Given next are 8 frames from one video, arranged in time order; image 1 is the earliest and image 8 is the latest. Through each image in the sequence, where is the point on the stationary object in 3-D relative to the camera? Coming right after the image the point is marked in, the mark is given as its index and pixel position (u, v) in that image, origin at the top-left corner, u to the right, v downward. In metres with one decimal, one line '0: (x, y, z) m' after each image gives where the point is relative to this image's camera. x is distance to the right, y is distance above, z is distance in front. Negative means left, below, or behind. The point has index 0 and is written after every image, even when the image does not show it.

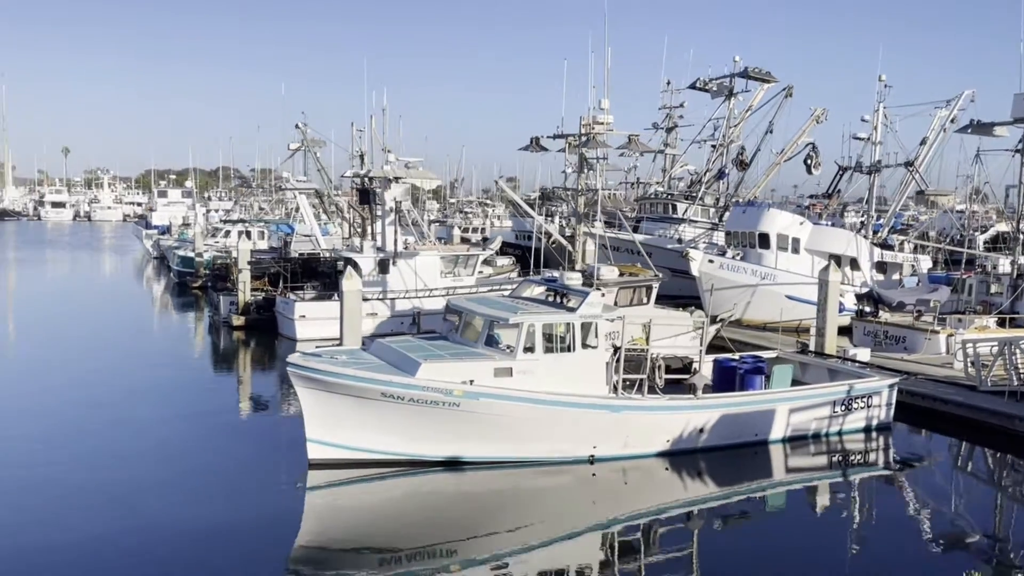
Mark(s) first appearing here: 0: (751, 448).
0: (+3.2, -2.2, +11.1) m
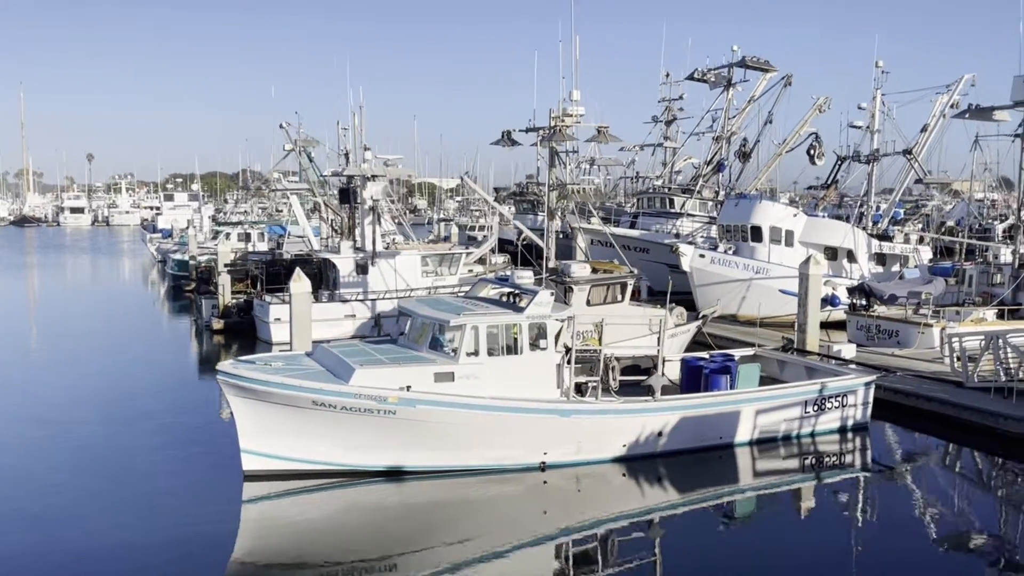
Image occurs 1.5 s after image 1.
0: (+2.6, -2.1, +10.6) m
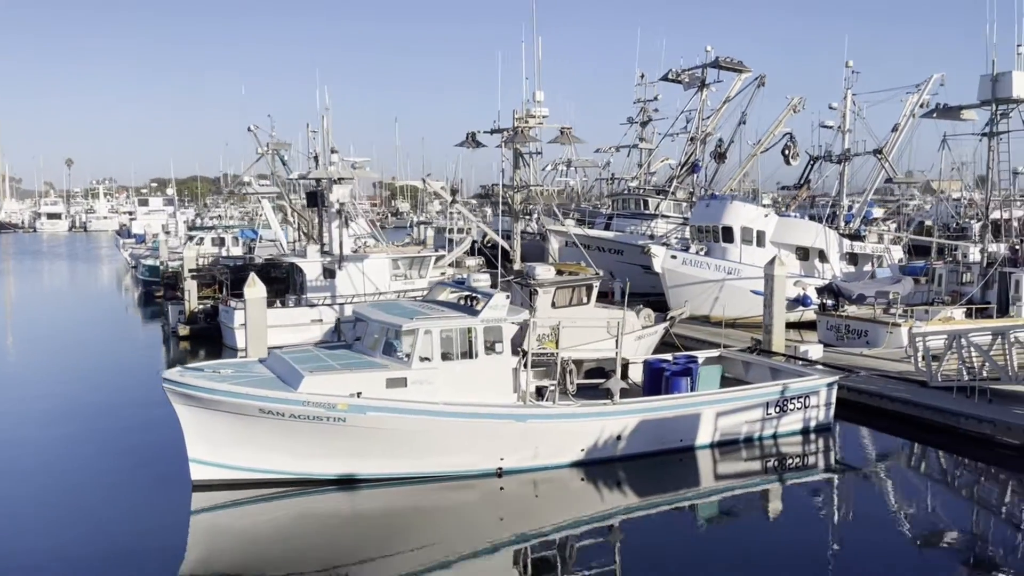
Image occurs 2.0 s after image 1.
0: (+2.1, -2.1, +10.5) m
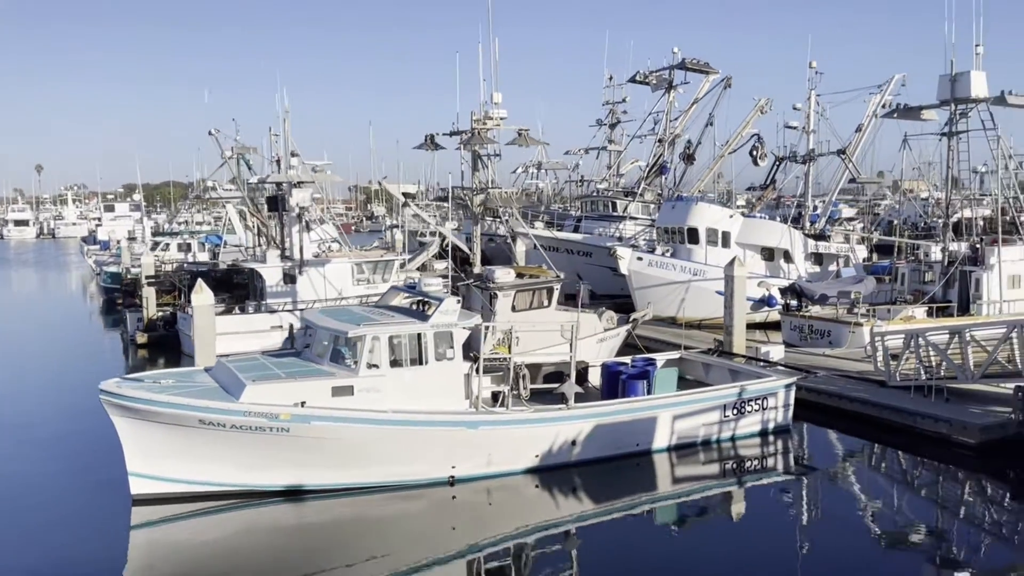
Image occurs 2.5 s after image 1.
0: (+1.5, -2.2, +10.4) m
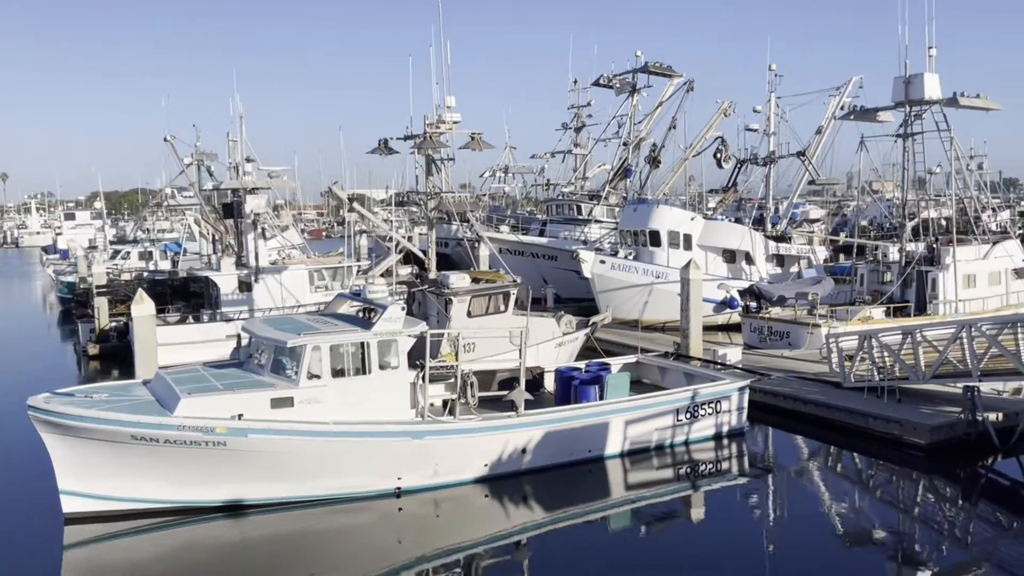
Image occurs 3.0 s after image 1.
0: (+0.9, -2.2, +10.2) m
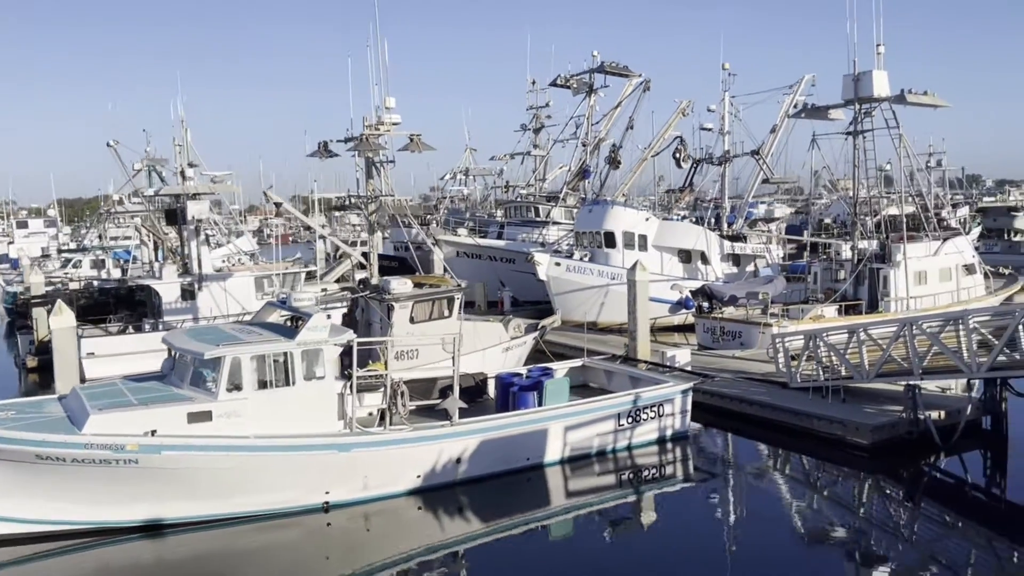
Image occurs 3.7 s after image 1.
0: (+0.1, -2.3, +10.0) m
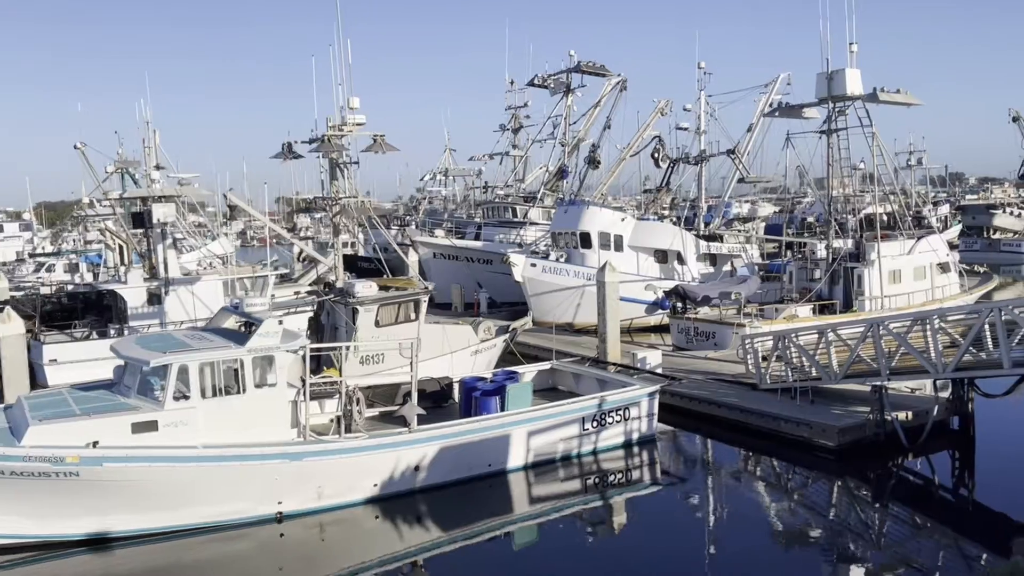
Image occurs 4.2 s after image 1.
0: (-0.3, -2.3, +9.8) m
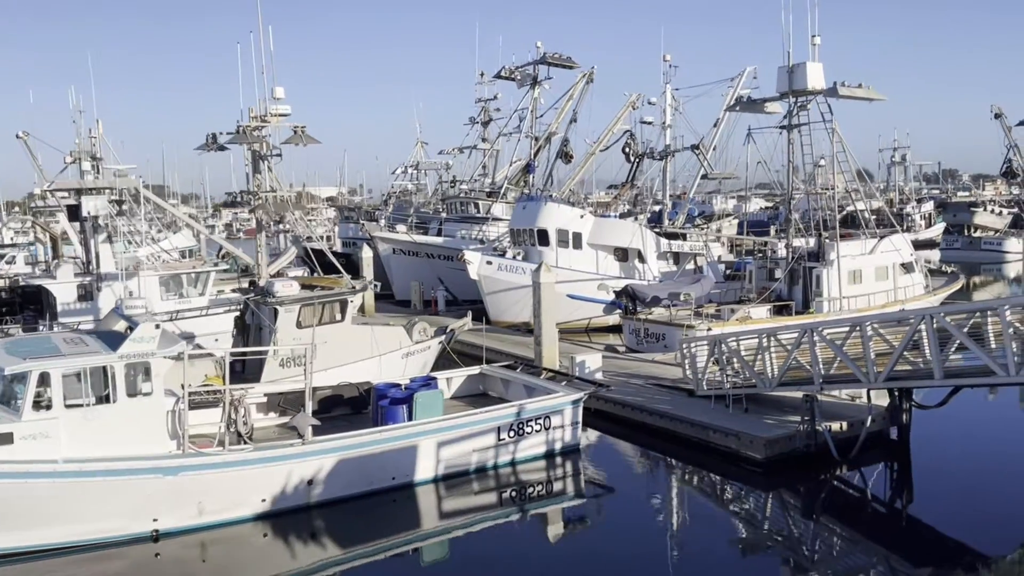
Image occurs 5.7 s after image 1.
0: (-1.4, -2.3, +9.2) m
